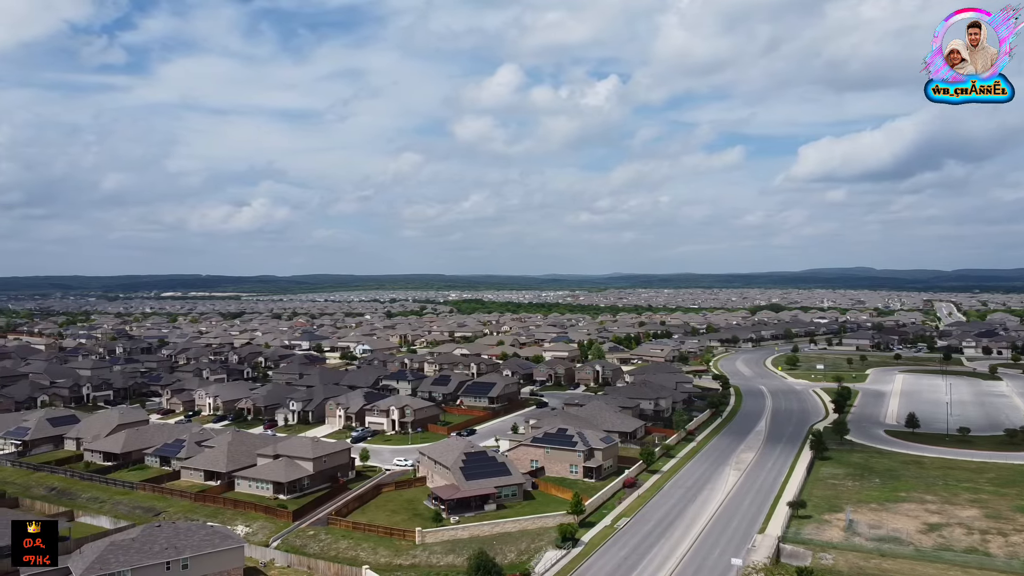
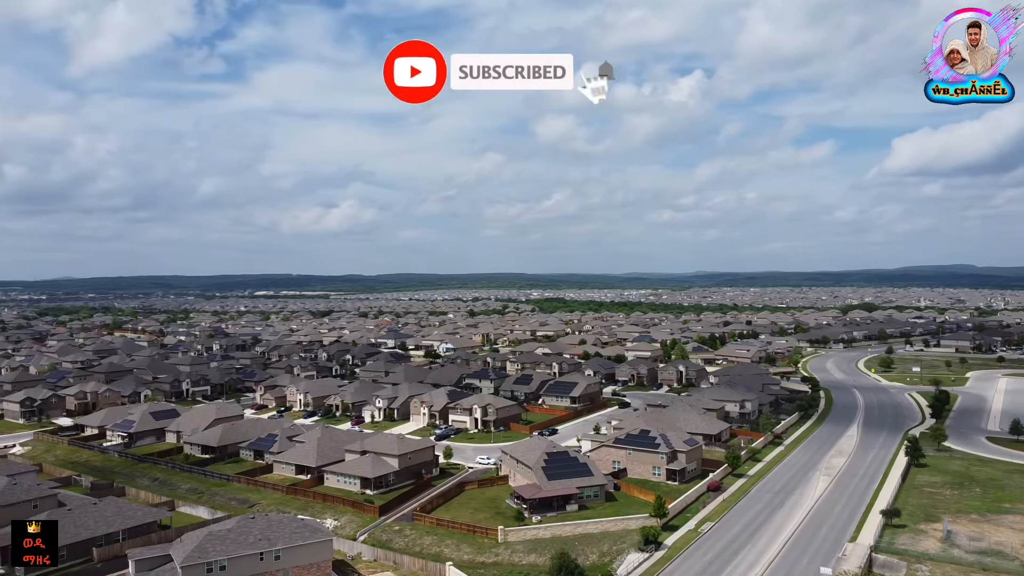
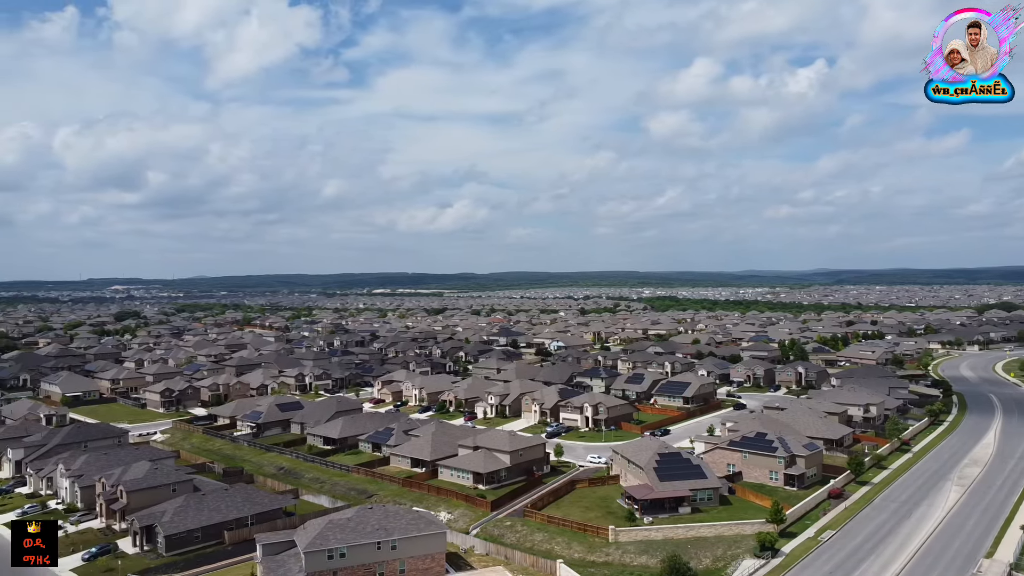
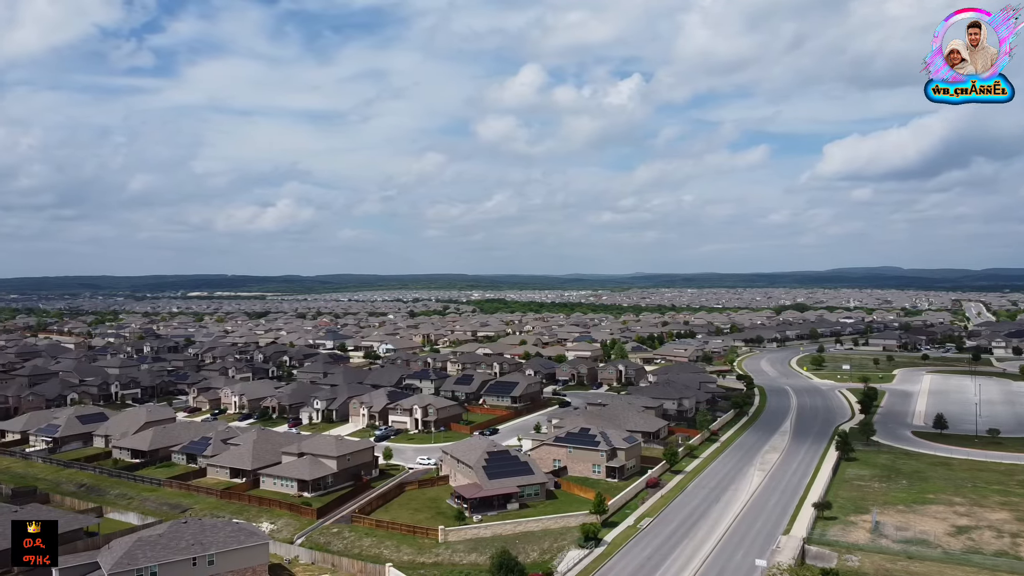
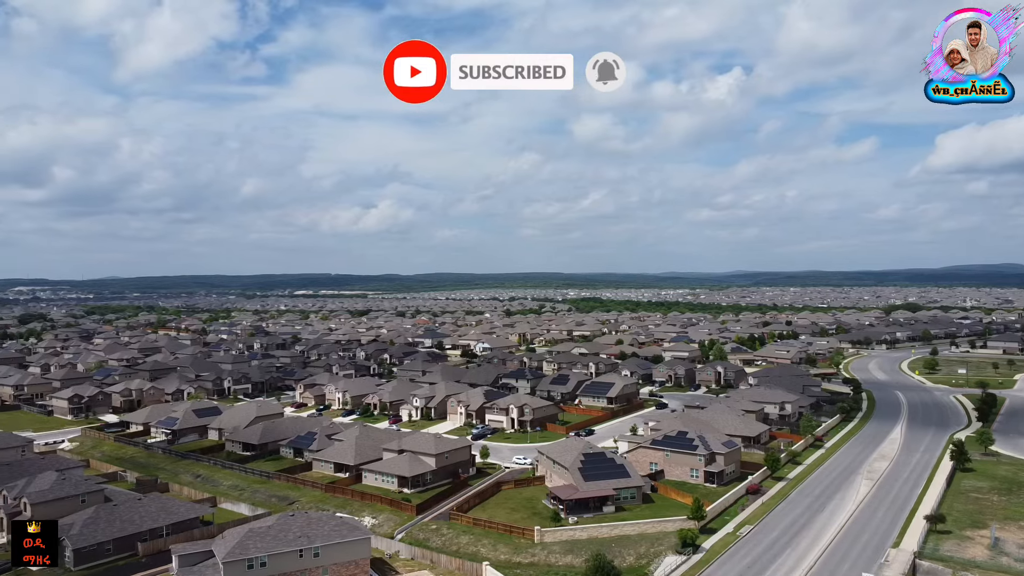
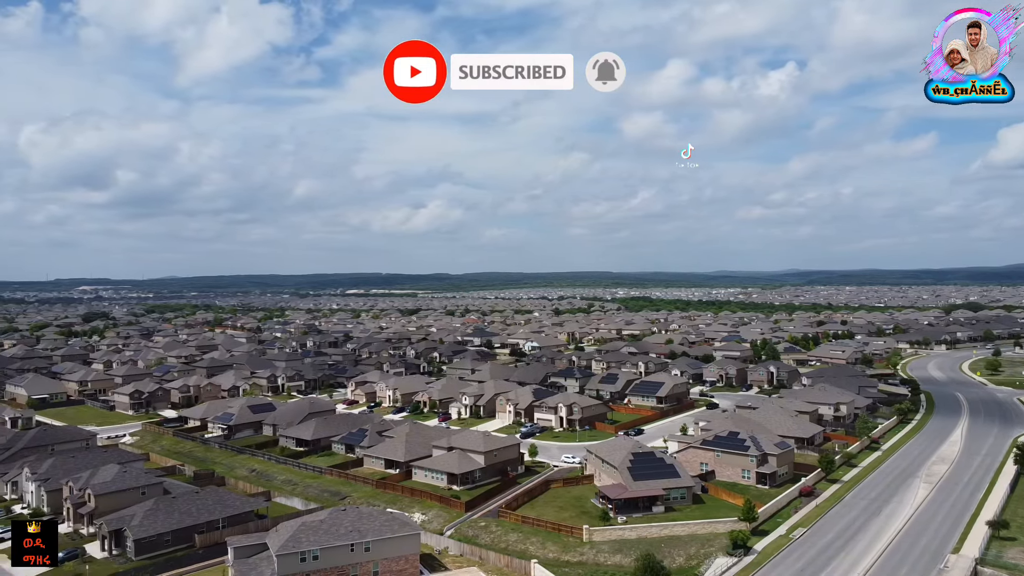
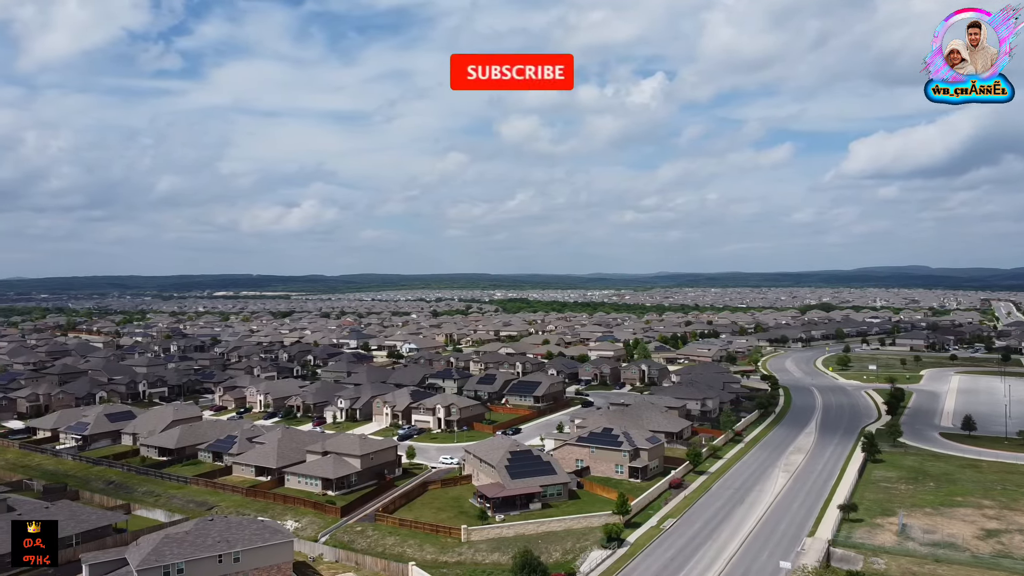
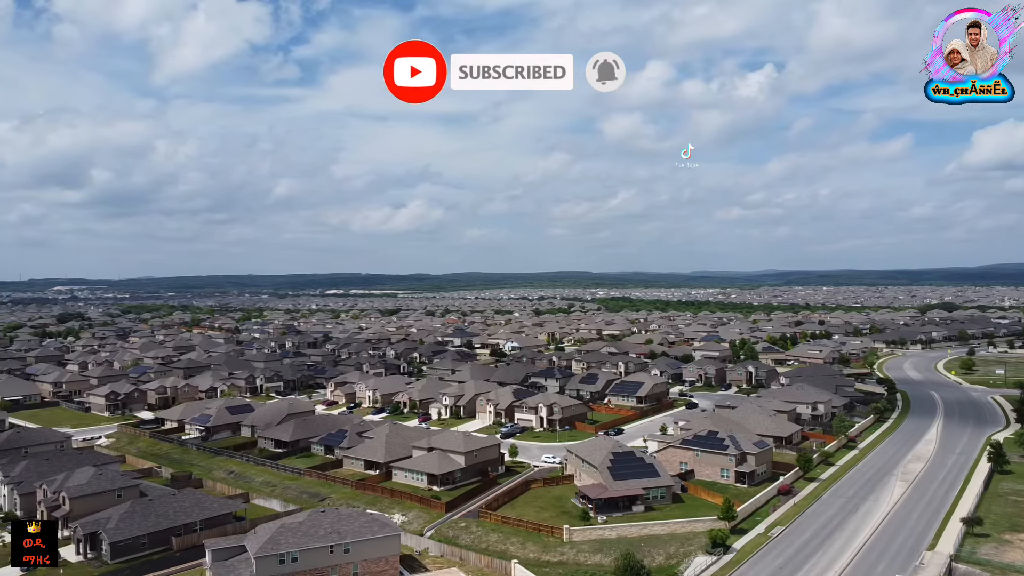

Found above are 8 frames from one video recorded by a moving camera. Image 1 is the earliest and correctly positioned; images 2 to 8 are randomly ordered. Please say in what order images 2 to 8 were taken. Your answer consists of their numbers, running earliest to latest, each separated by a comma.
4, 7, 2, 5, 8, 6, 3
